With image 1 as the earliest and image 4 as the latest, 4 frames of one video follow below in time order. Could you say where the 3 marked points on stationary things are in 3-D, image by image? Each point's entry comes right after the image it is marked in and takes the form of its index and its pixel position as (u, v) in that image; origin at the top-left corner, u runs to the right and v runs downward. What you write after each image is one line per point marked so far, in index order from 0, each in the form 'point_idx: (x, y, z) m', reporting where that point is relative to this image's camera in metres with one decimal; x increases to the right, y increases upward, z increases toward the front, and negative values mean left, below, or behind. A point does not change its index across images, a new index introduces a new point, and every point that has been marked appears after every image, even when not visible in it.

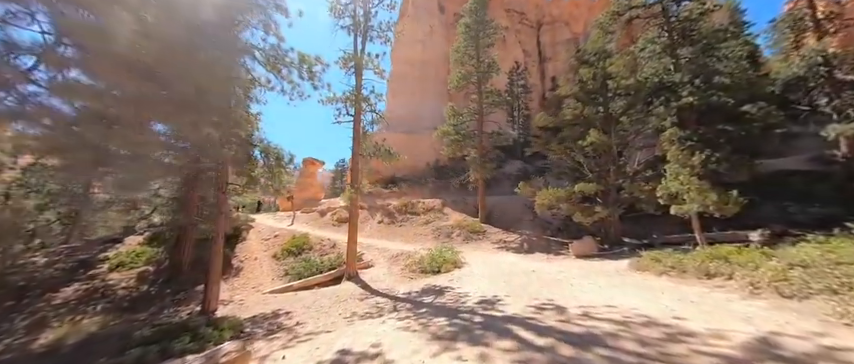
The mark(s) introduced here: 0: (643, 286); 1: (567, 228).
0: (+4.5, -2.1, +6.4) m
1: (+7.9, -2.6, +17.3) m
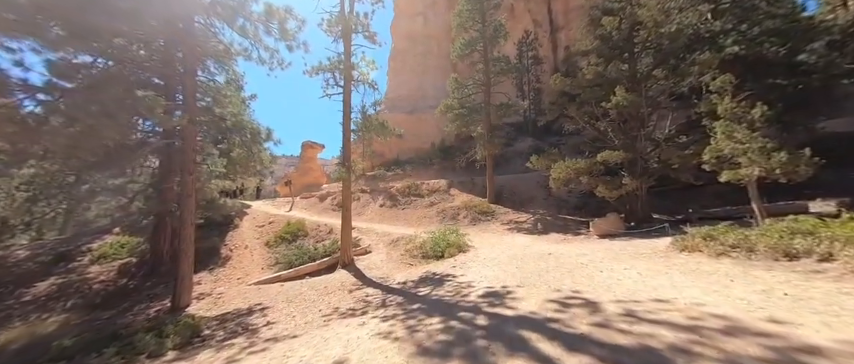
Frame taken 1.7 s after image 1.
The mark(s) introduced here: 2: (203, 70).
0: (+4.4, -1.4, +4.9) m
1: (+8.1, -1.3, +15.6) m
2: (-7.4, +3.7, +10.4) m
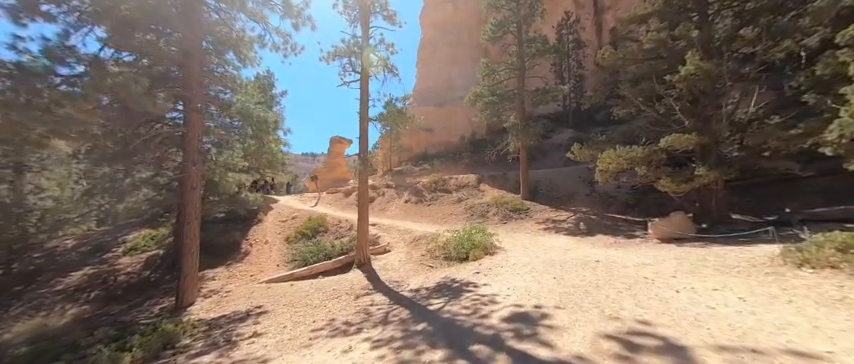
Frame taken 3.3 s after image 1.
0: (+4.4, -1.2, +3.2) m
1: (+9.2, -1.0, +13.4) m
2: (-6.7, +3.9, +9.9) m
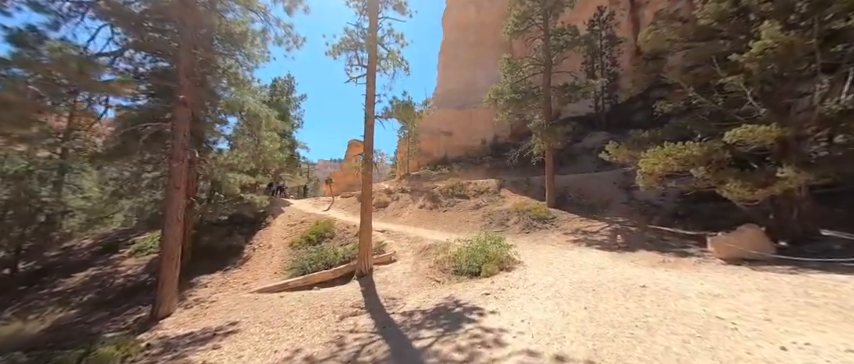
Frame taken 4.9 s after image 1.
0: (+4.0, -1.2, +1.6) m
1: (+9.7, -1.2, +11.4) m
2: (-6.4, +3.9, +9.3) m
